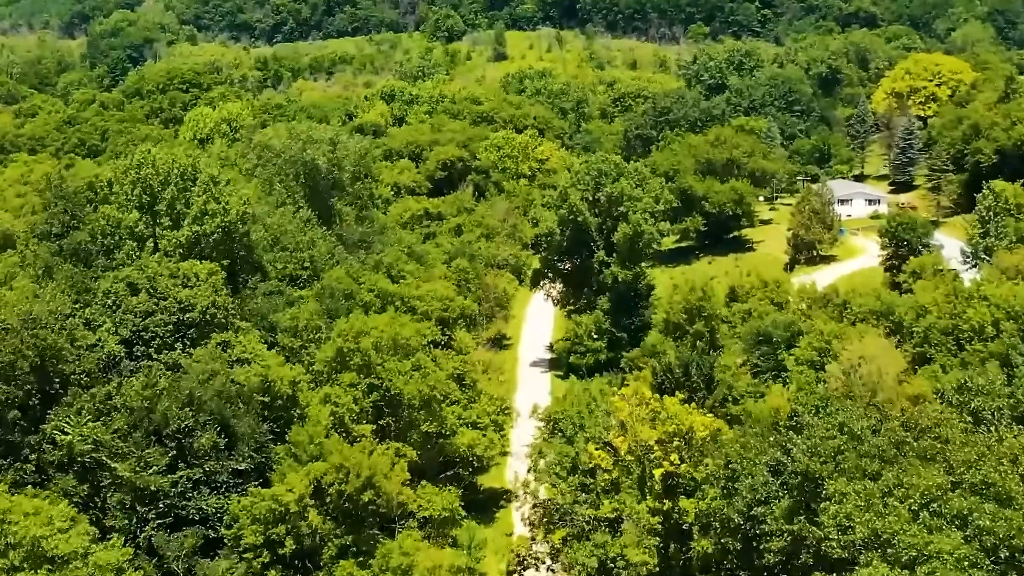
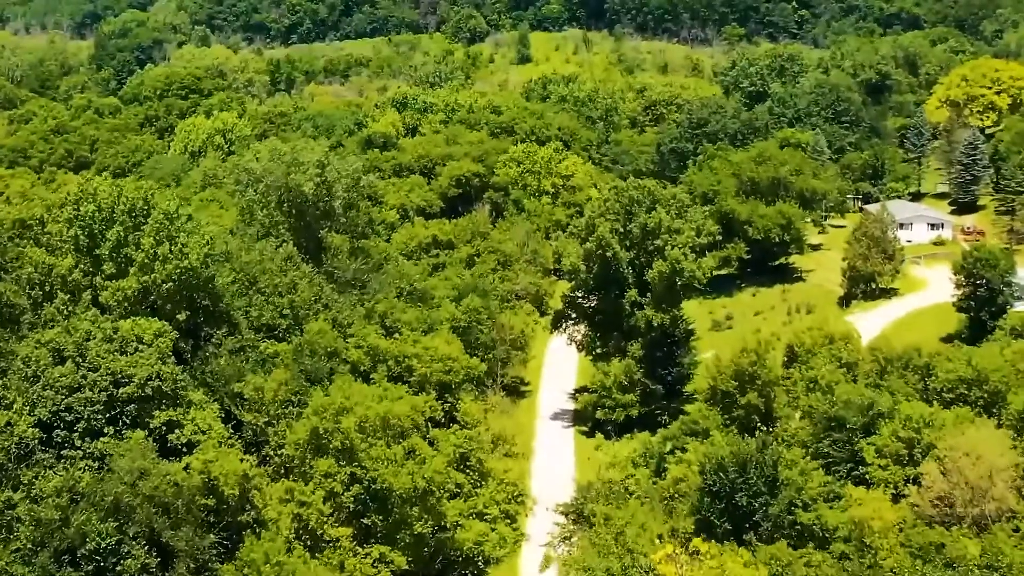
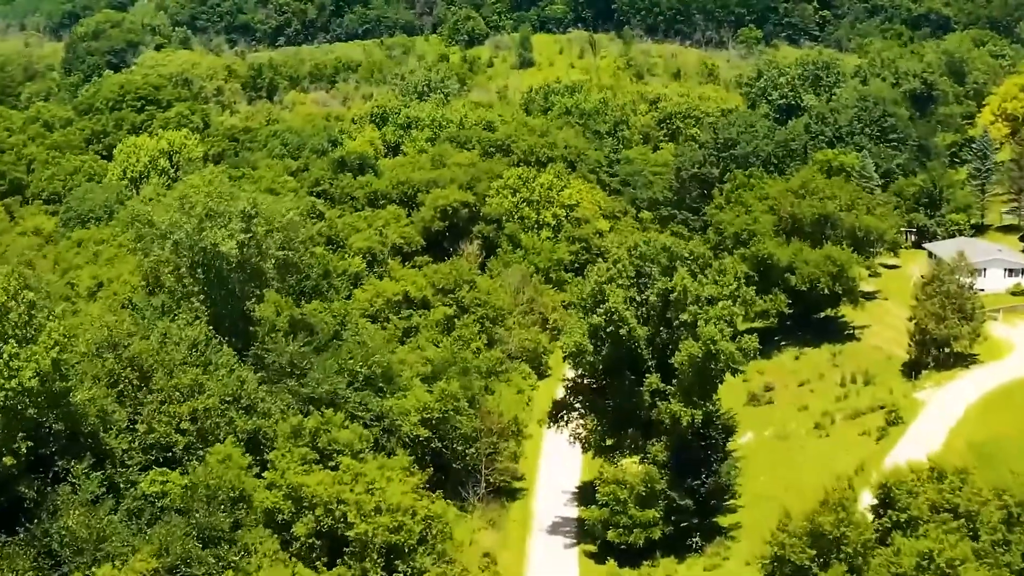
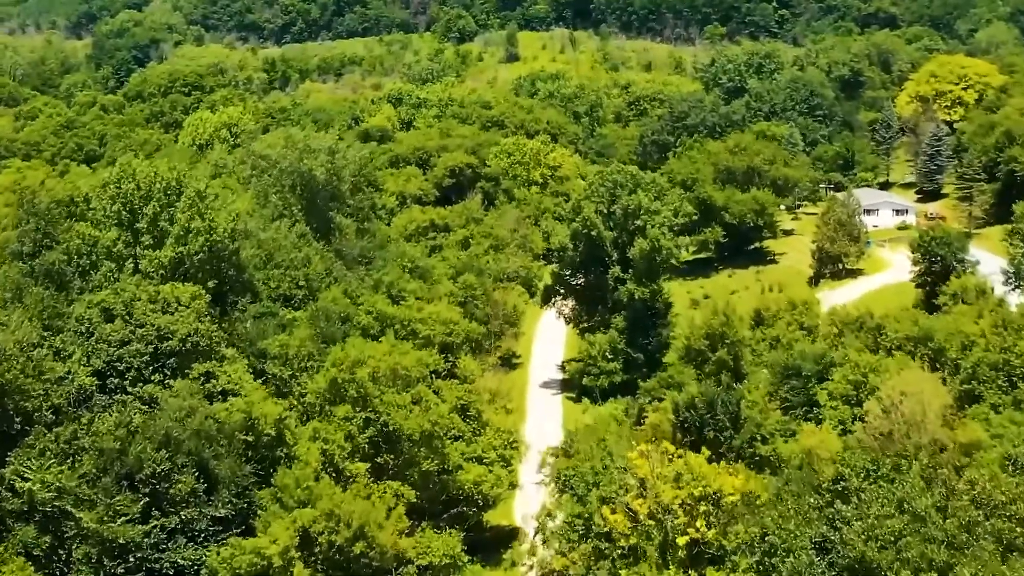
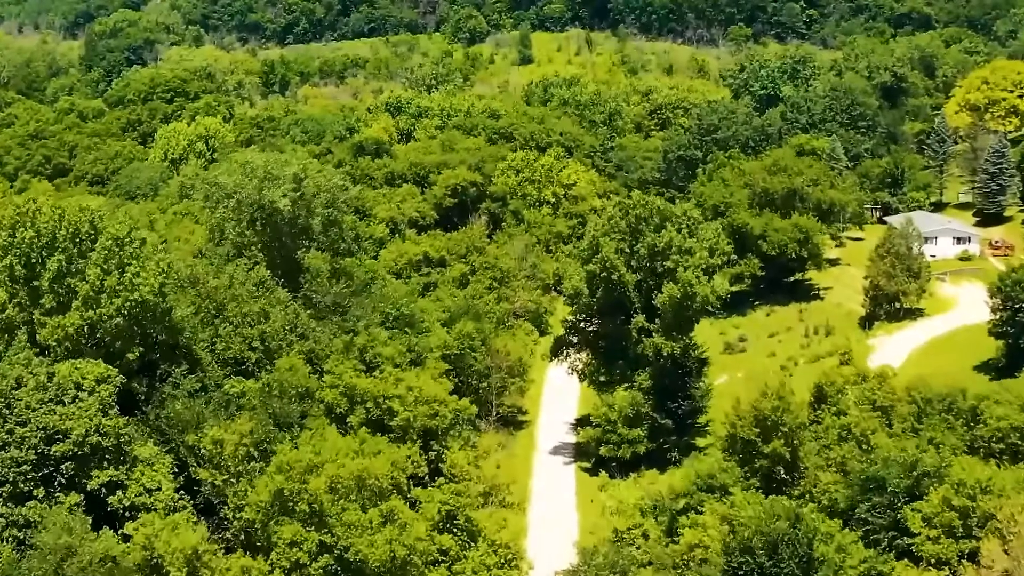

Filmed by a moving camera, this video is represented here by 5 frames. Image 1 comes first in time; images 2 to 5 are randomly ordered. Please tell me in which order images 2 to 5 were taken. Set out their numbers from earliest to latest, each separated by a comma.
4, 2, 5, 3
